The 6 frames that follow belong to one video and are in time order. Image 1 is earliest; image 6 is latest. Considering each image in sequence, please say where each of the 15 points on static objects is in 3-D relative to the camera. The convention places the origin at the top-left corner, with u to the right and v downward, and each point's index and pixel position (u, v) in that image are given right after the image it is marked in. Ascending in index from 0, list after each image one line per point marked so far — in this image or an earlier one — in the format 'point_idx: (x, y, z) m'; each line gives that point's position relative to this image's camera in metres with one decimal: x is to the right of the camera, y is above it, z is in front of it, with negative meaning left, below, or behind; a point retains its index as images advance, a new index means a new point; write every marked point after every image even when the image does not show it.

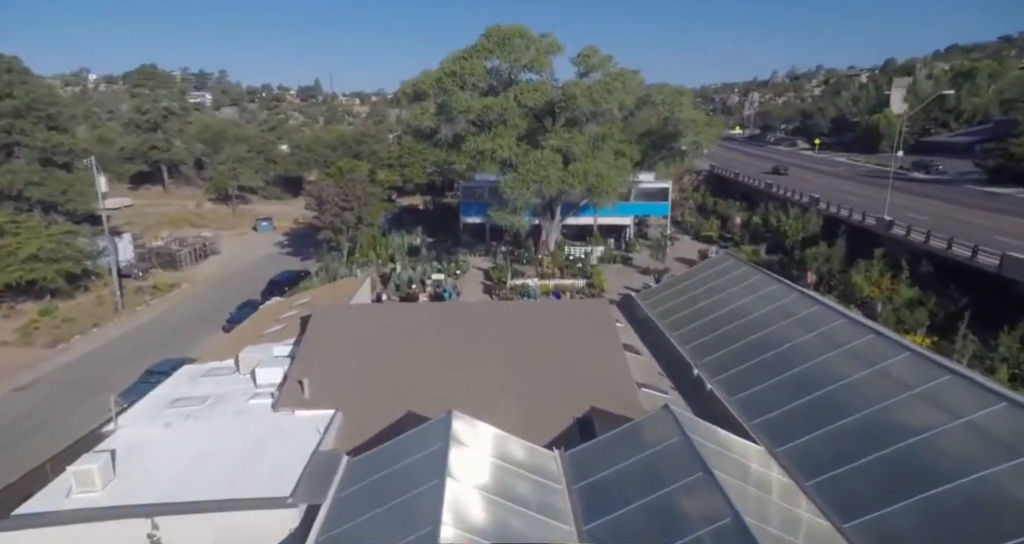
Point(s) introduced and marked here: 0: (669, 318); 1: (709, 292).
0: (+4.5, -1.3, +18.8) m
1: (+5.8, -0.6, +19.4) m
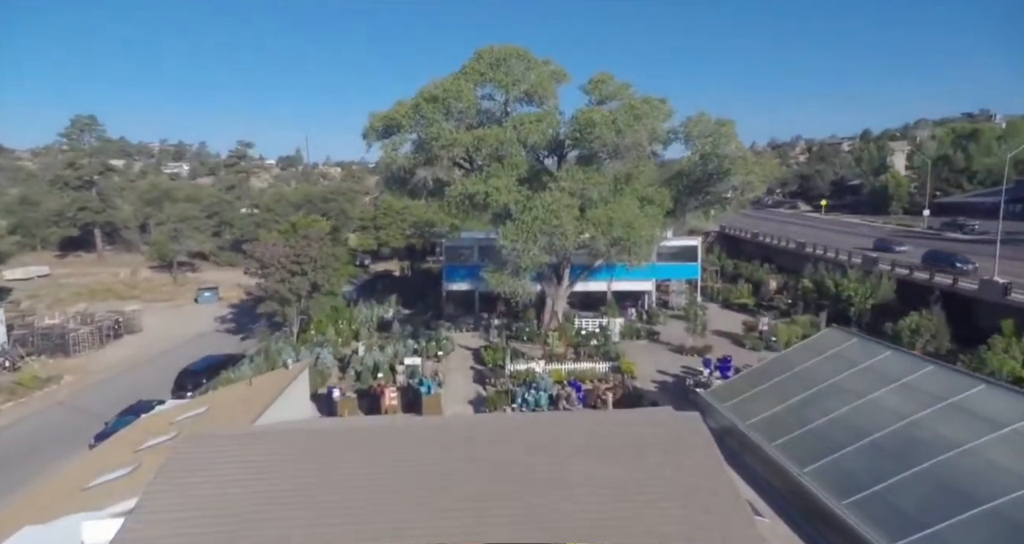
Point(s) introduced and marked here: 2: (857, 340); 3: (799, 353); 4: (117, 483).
0: (+4.8, -2.9, +11.7) m
1: (+6.0, -2.2, +12.4) m
2: (+7.2, -1.4, +13.7) m
3: (+6.3, -1.7, +14.5) m
4: (-5.9, -3.1, +9.7) m
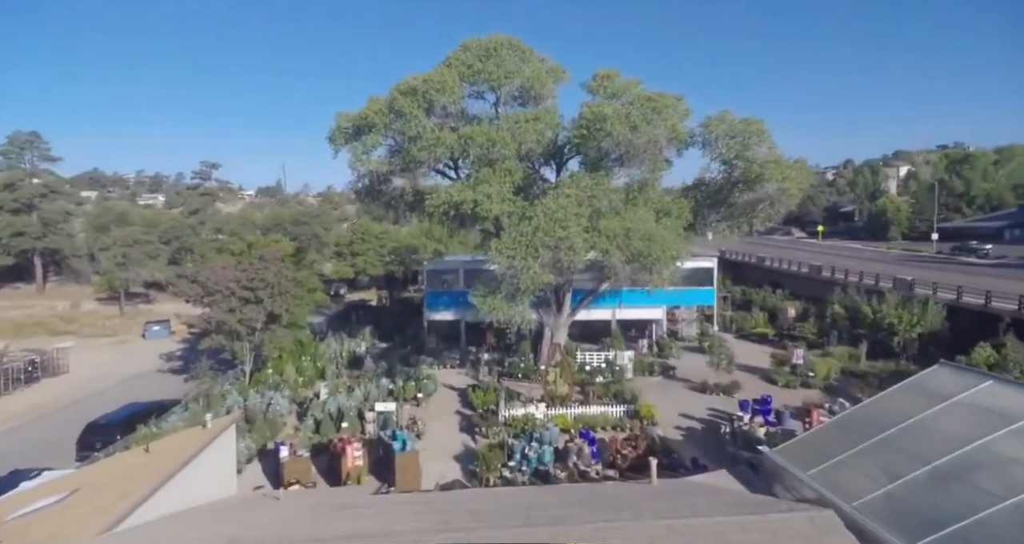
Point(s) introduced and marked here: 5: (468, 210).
0: (+4.9, -3.1, +7.9) m
1: (+6.1, -2.4, +8.6) m
2: (+7.3, -1.7, +10.0) m
3: (+6.4, -2.0, +10.7) m
4: (-5.7, -3.2, +5.7) m
5: (-1.3, +1.7, +18.7) m
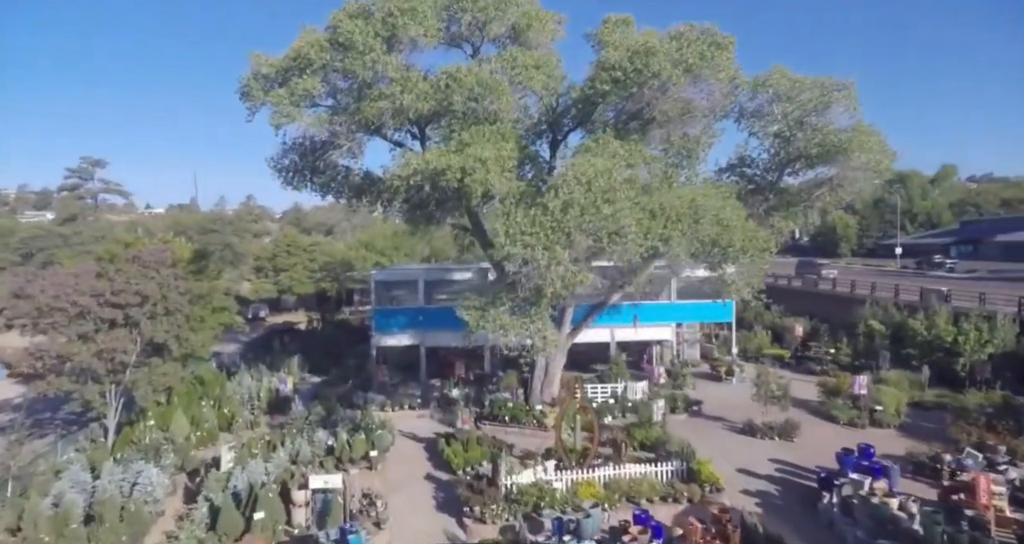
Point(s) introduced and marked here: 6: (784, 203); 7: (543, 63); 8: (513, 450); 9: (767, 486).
0: (+6.1, -2.7, +2.6) m
1: (+7.2, -2.0, +3.5) m
2: (+8.2, -1.4, +5.1) m
3: (+7.2, -1.8, +5.6) m
4: (-4.2, -2.8, -0.7) m
5: (-1.2, +1.7, +12.9) m
6: (+6.9, +1.8, +16.9) m
7: (+0.7, +4.7, +14.7) m
8: (+0.1, -4.1, +15.1) m
9: (+5.3, -4.4, +13.7) m
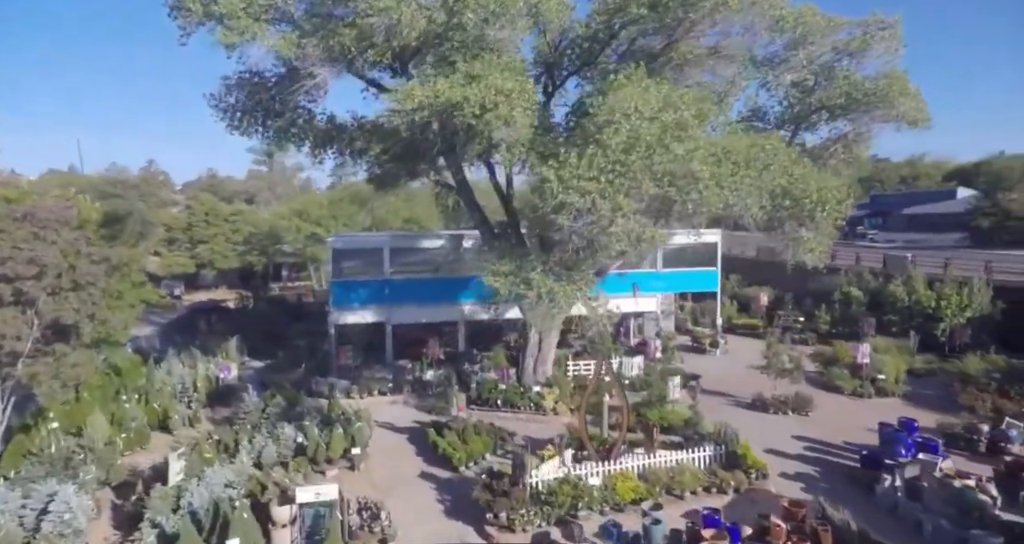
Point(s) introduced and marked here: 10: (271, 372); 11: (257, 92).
0: (+7.7, -2.3, +1.5) m
1: (+8.8, -1.6, +2.5) m
2: (+9.5, -0.9, +4.1) m
3: (+8.5, -1.3, +4.6) m
4: (-2.0, -2.7, -3.2) m
5: (-0.9, +2.3, +10.6) m
6: (+6.7, +2.7, +15.6) m
7: (+0.8, +5.4, +12.5) m
8: (+0.2, -3.3, +13.1) m
9: (+5.5, -3.6, +12.4) m
10: (-6.6, -2.8, +18.1) m
11: (-5.3, +3.4, +12.8) m
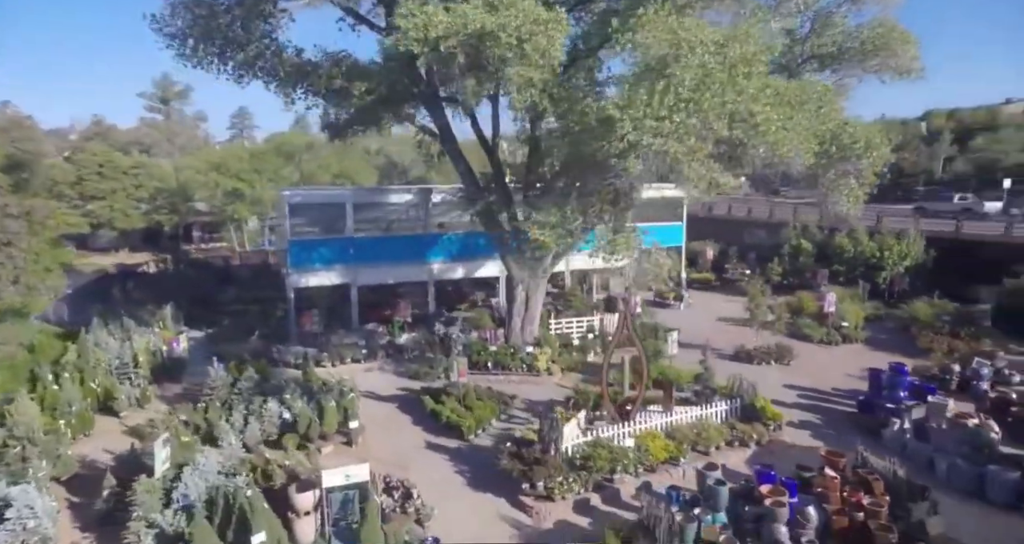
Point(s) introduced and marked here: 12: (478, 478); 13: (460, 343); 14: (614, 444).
0: (+9.4, -2.0, +2.0) m
1: (+10.3, -1.2, +3.1) m
2: (+10.8, -0.4, +4.8) m
3: (+9.7, -0.7, +5.1) m
4: (+0.5, -2.8, -4.0) m
5: (-0.5, +3.0, +9.4) m
6: (+6.3, +3.8, +15.5) m
7: (+0.9, +6.2, +11.4) m
8: (+0.2, -2.5, +12.5) m
9: (+5.6, -2.7, +12.5) m
10: (-7.2, -1.7, +16.4) m
11: (-5.2, +4.1, +10.9) m
12: (-0.5, -3.2, +10.0) m
13: (-1.2, -1.7, +14.8) m
14: (+1.6, -2.7, +10.1) m
